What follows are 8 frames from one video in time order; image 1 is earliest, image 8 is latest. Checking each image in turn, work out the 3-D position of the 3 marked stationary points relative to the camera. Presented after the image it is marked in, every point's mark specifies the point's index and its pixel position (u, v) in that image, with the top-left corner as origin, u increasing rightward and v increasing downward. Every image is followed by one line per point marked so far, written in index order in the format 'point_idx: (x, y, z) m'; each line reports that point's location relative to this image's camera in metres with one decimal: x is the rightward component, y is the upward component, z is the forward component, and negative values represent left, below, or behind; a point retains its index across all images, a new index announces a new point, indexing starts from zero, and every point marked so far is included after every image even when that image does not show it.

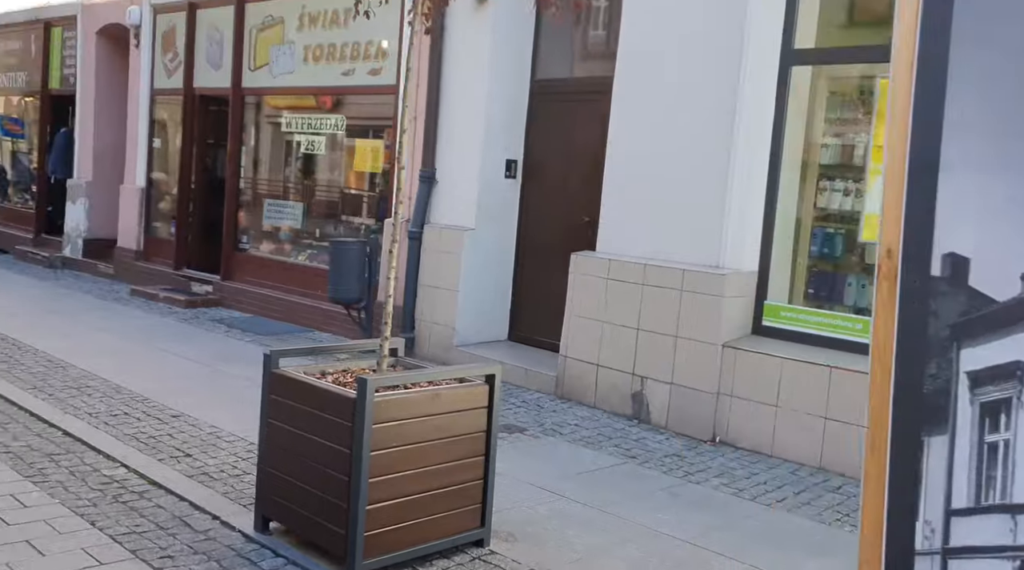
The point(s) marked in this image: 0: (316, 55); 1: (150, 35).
0: (-1.9, +2.3, +8.7) m
1: (-4.4, +3.0, +10.8) m
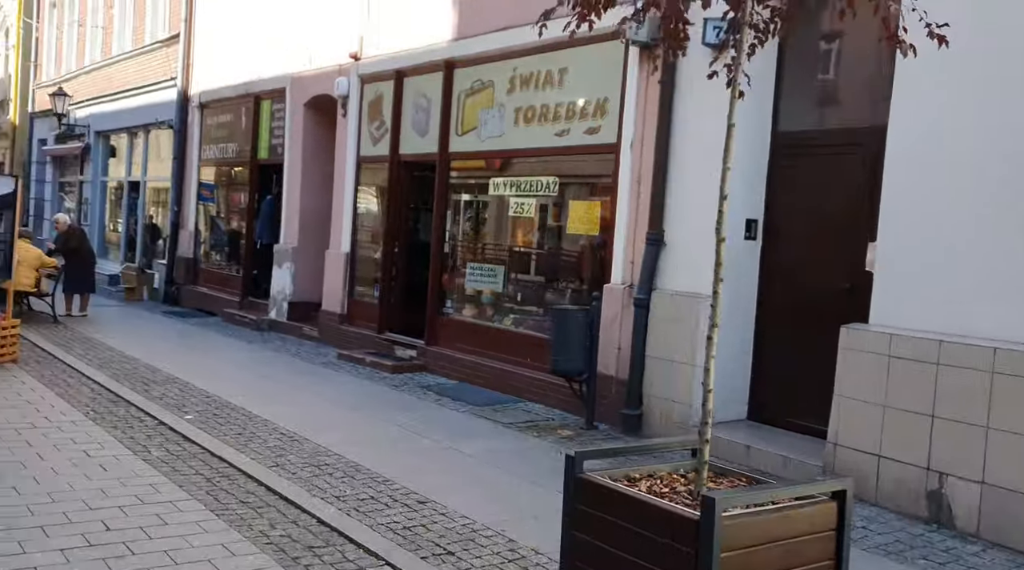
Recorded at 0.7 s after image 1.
0: (+0.2, +1.6, +8.5) m
1: (-1.9, +2.3, +11.0) m
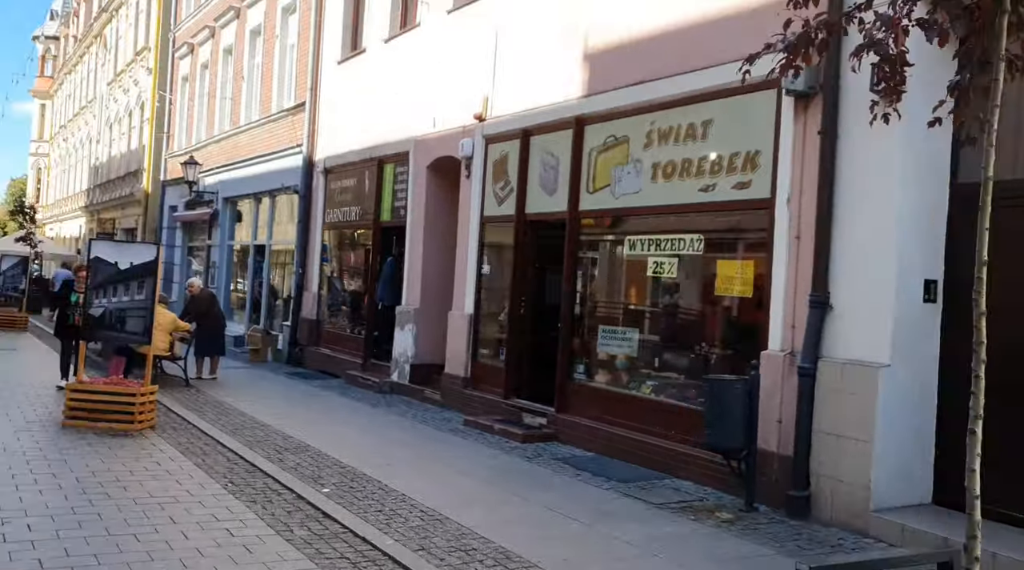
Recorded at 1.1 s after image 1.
0: (+1.4, +1.0, +8.1) m
1: (-0.4, +1.5, +10.9) m
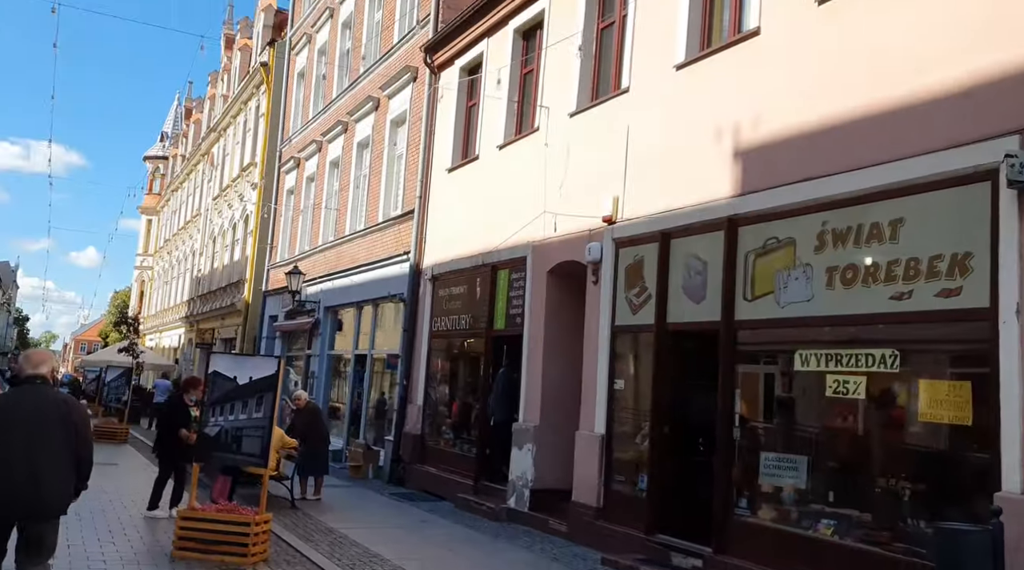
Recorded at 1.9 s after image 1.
0: (+2.7, +0.1, +7.2) m
1: (+1.2, +0.2, +10.1) m
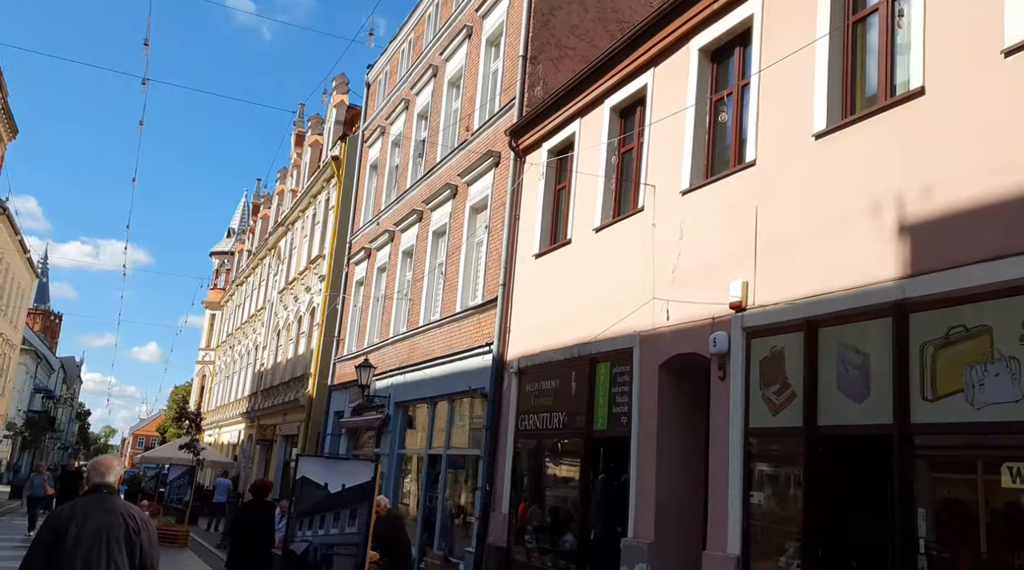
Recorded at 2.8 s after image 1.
0: (+3.7, -0.6, +5.9) m
1: (+2.3, -0.8, +8.9) m
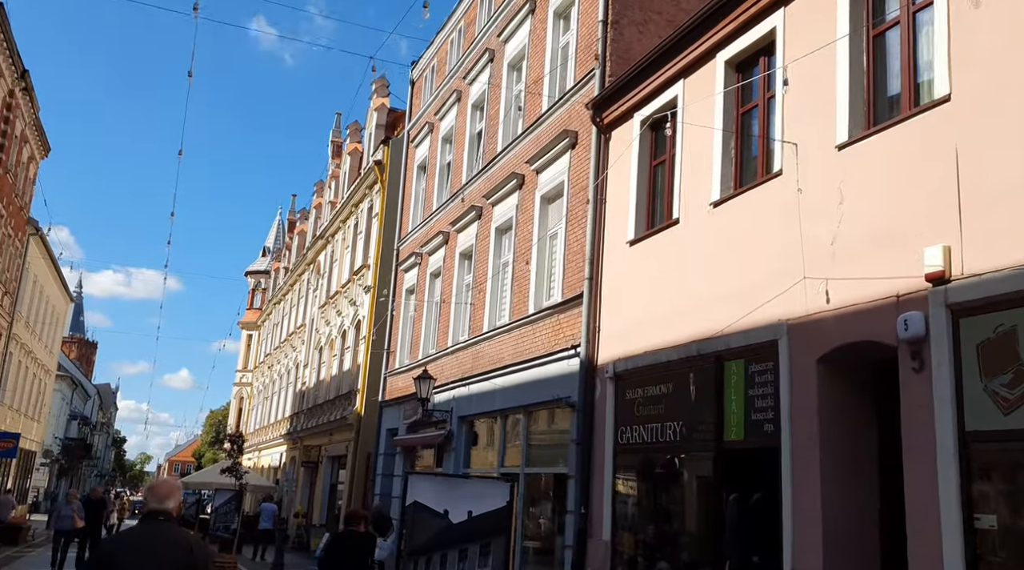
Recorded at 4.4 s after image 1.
0: (+4.7, -0.2, +3.9) m
1: (+3.4, -0.5, +7.0) m
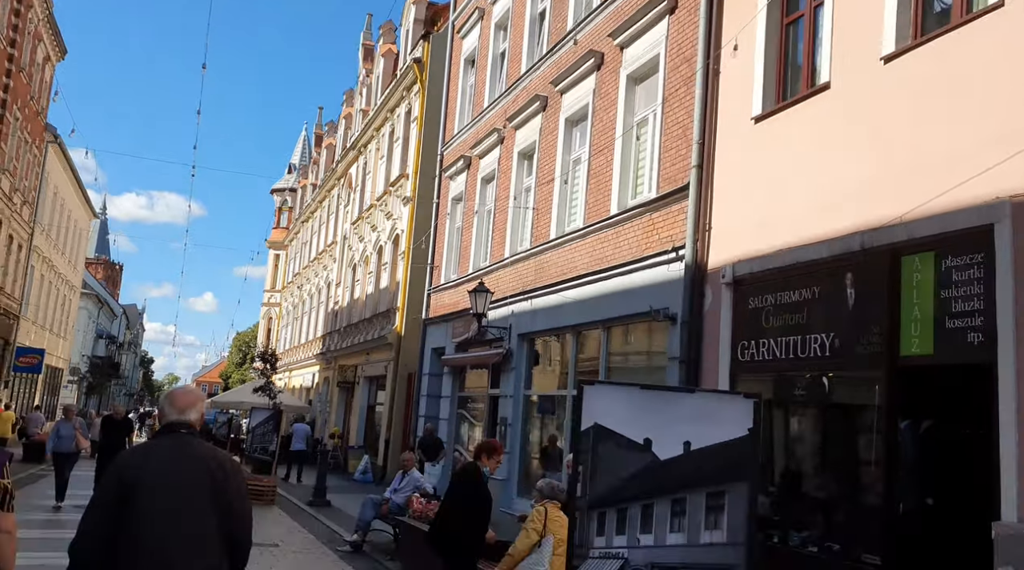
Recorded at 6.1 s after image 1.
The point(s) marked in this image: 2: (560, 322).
0: (+5.6, +0.4, +1.8) m
1: (+4.4, +0.3, +4.9) m
2: (+0.8, -0.6, +14.9) m
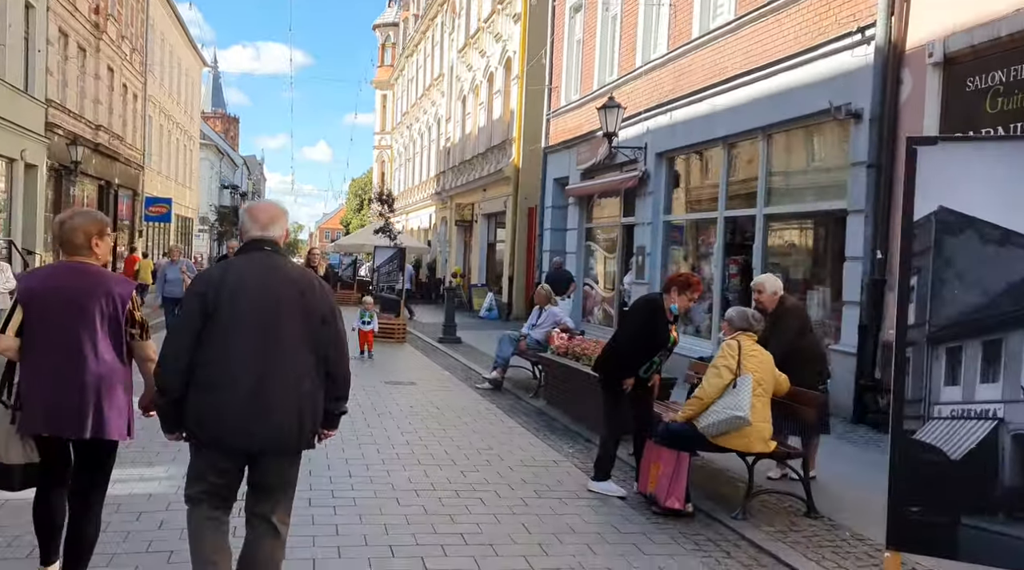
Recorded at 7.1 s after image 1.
0: (+6.0, +0.9, -0.5) m
1: (+5.2, +1.4, +2.7) m
2: (+2.9, +2.2, +13.2) m
